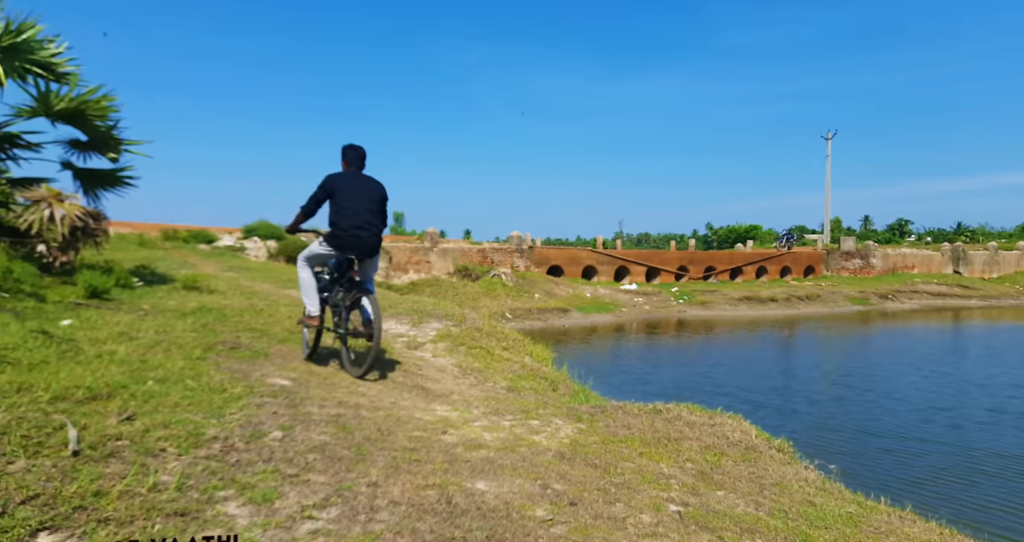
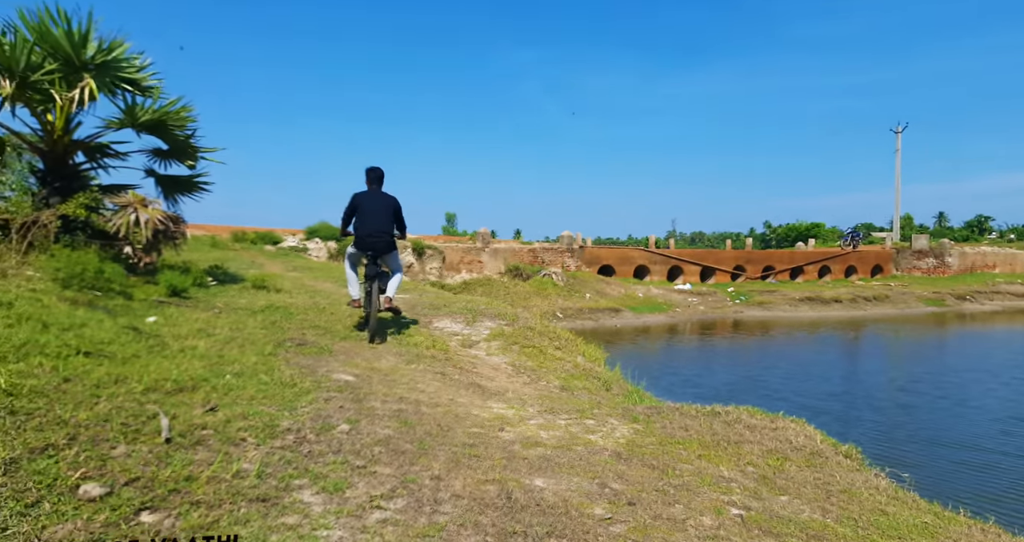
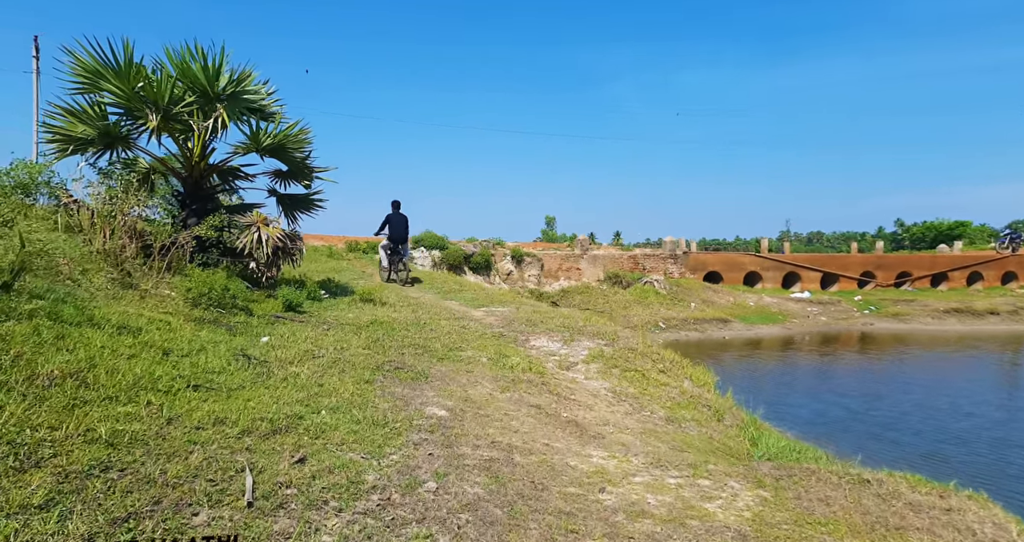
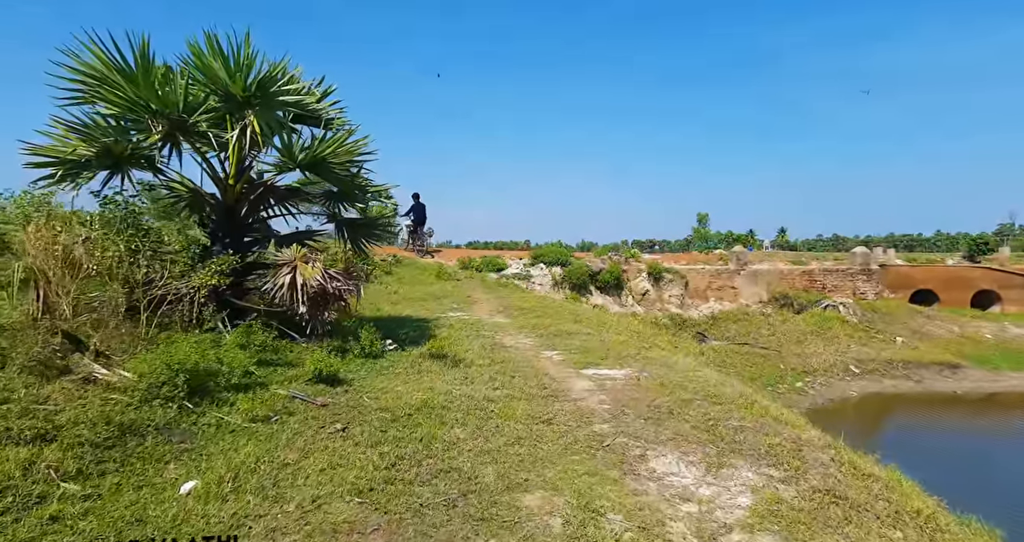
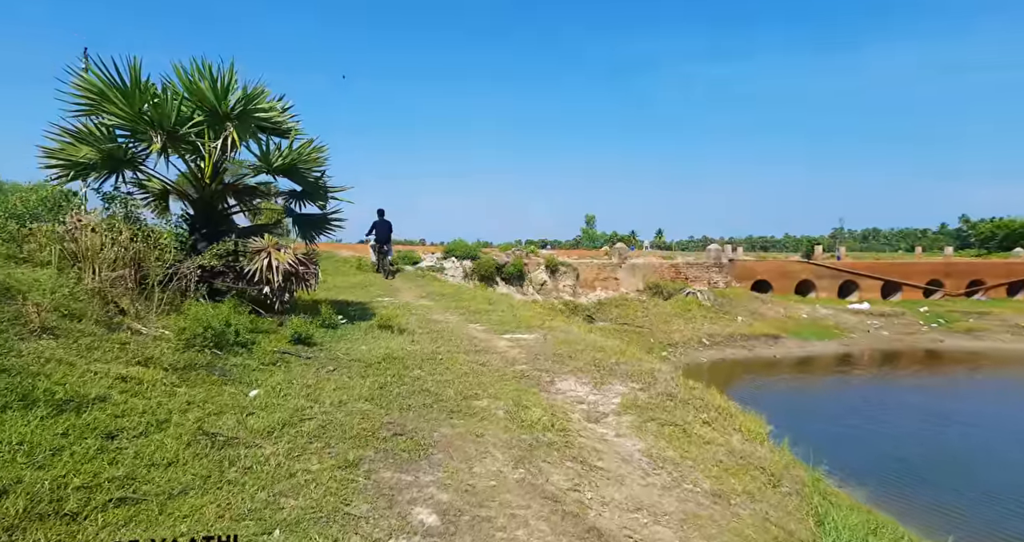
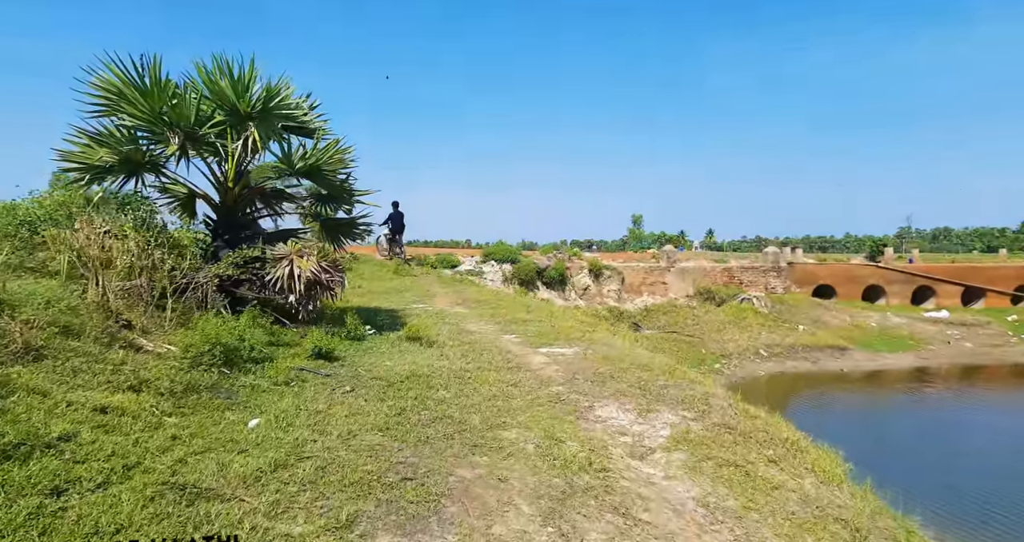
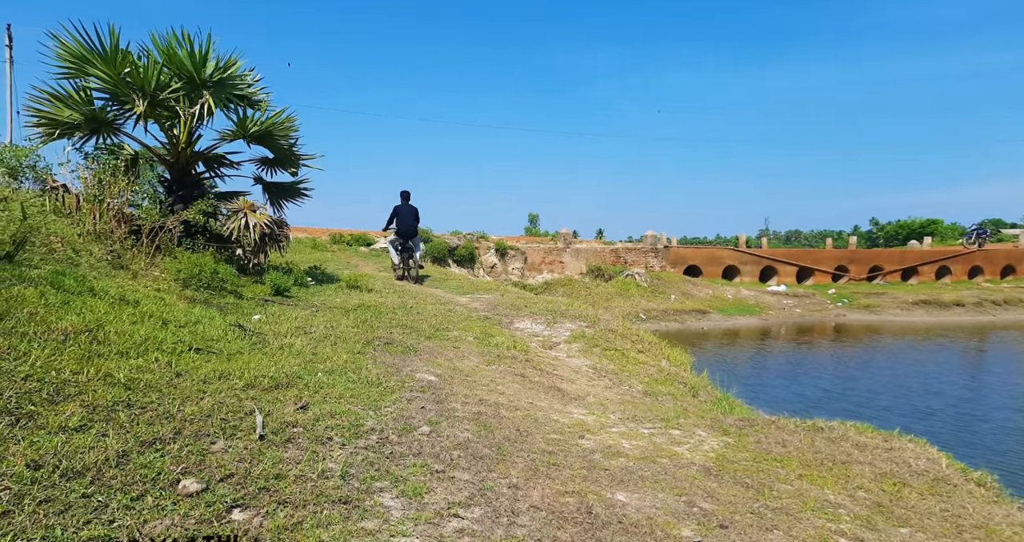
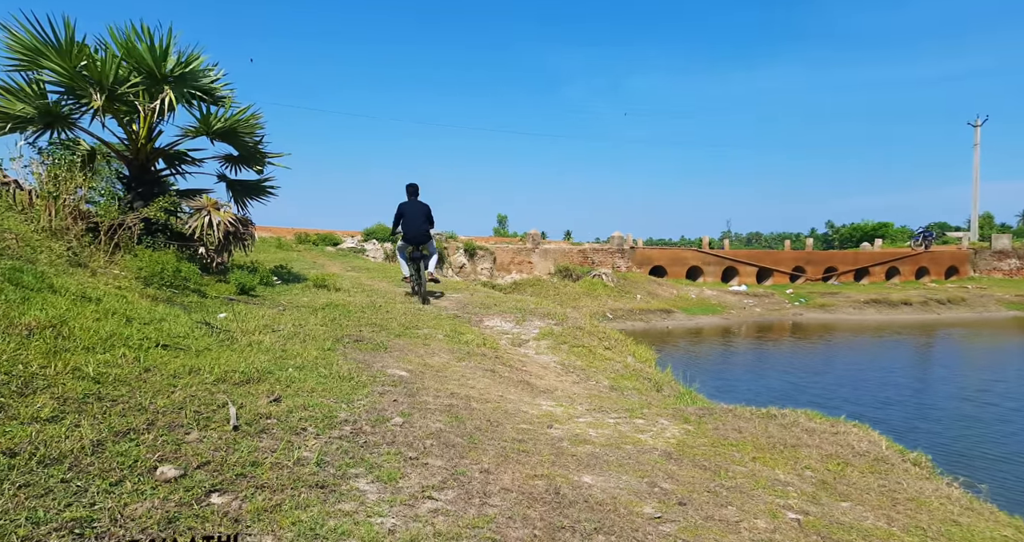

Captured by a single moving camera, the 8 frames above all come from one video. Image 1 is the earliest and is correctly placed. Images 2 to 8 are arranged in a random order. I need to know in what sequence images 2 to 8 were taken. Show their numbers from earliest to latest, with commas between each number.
2, 8, 7, 3, 5, 6, 4
